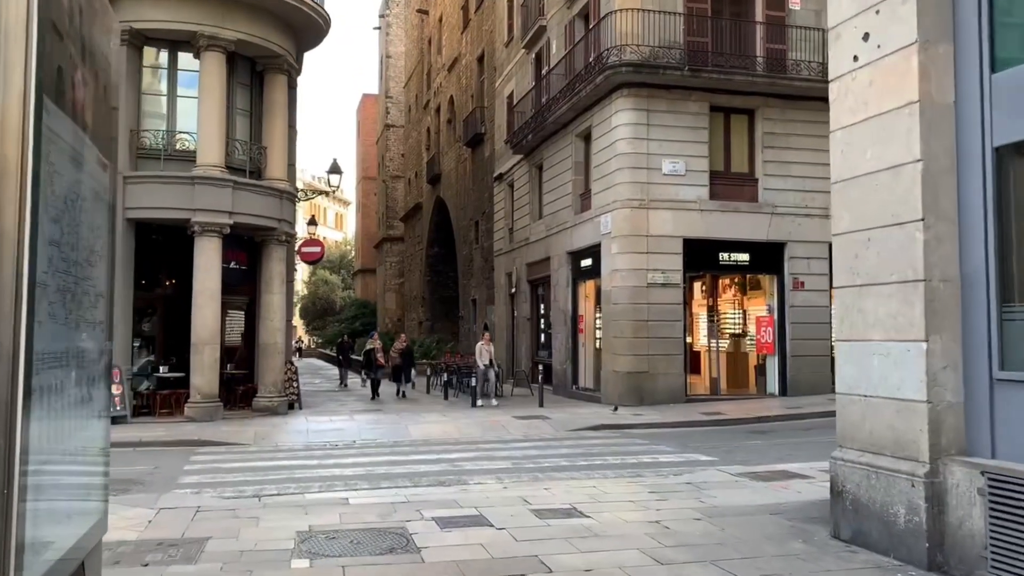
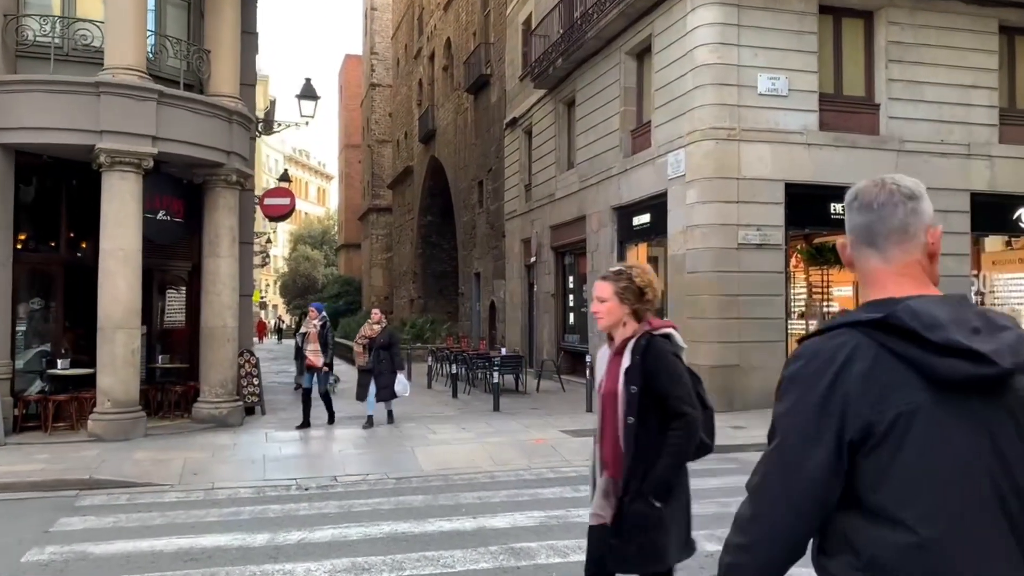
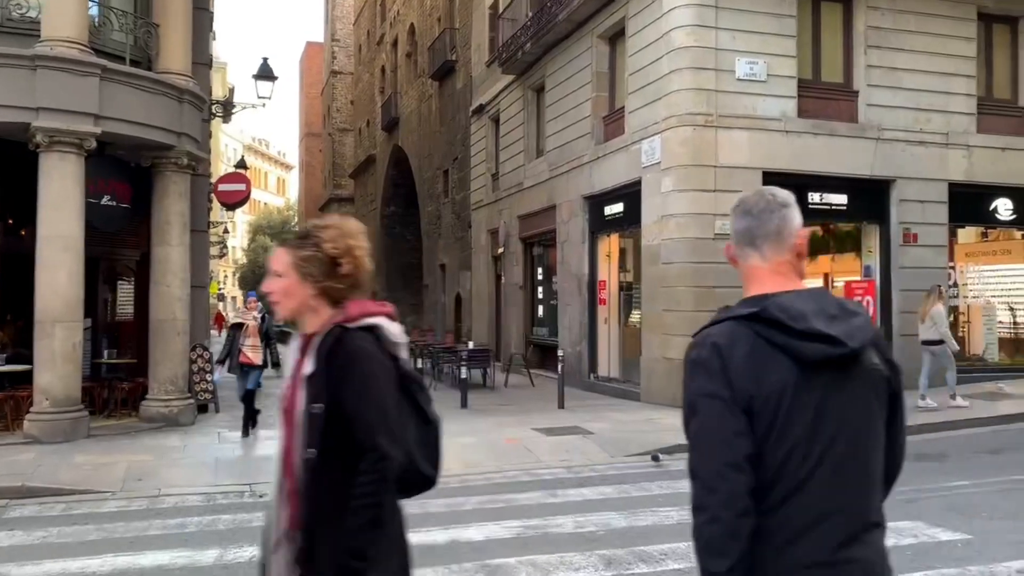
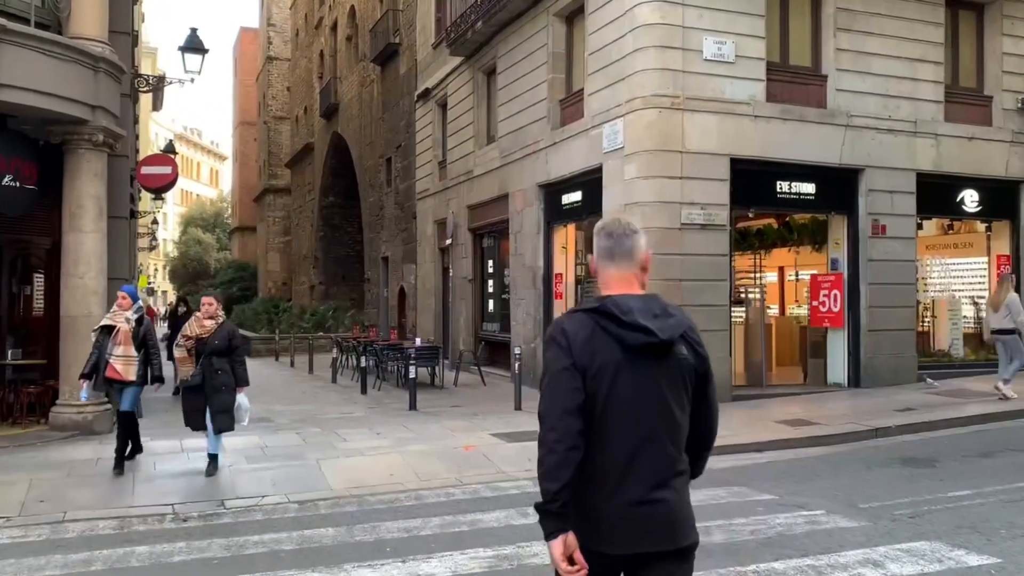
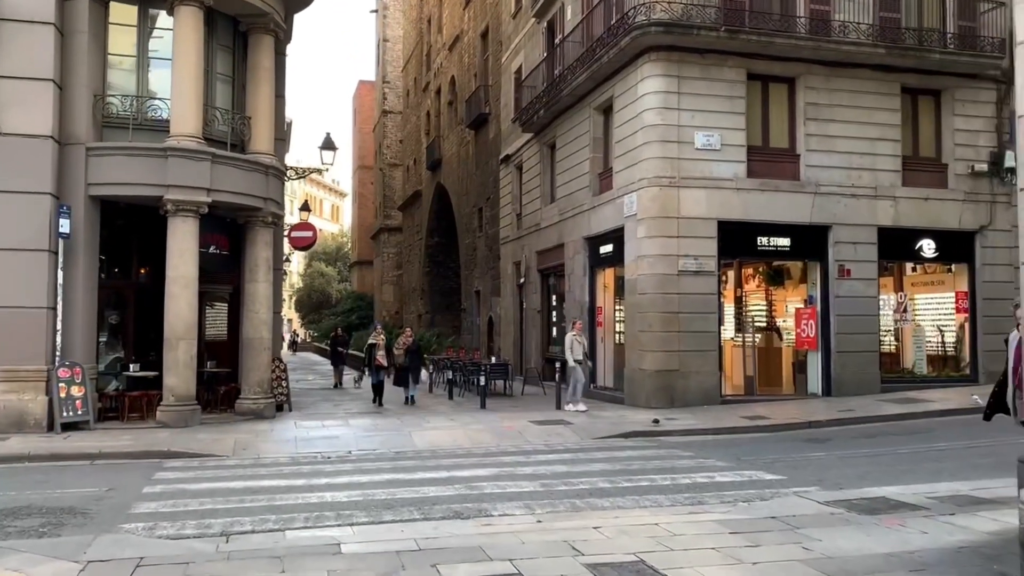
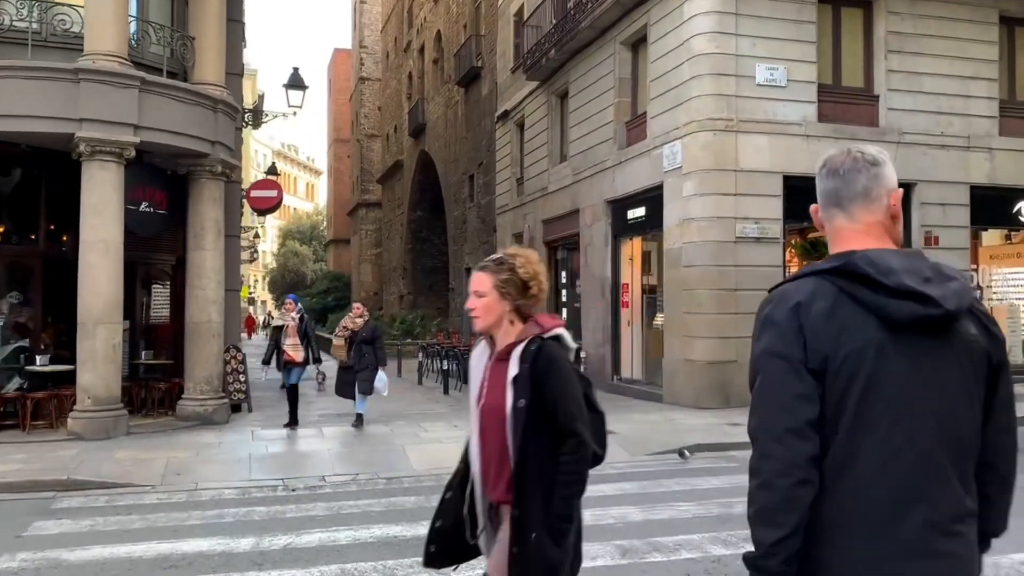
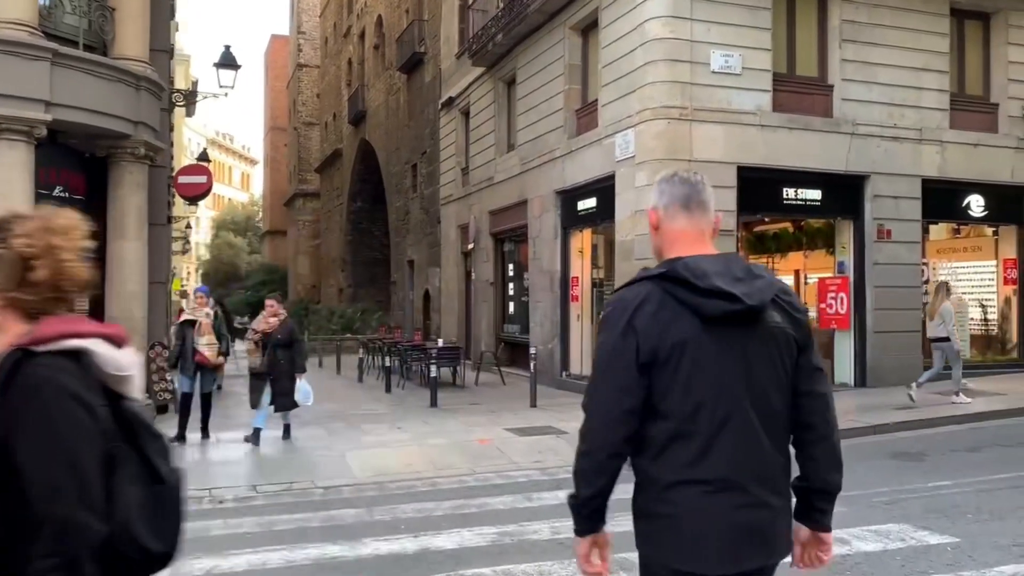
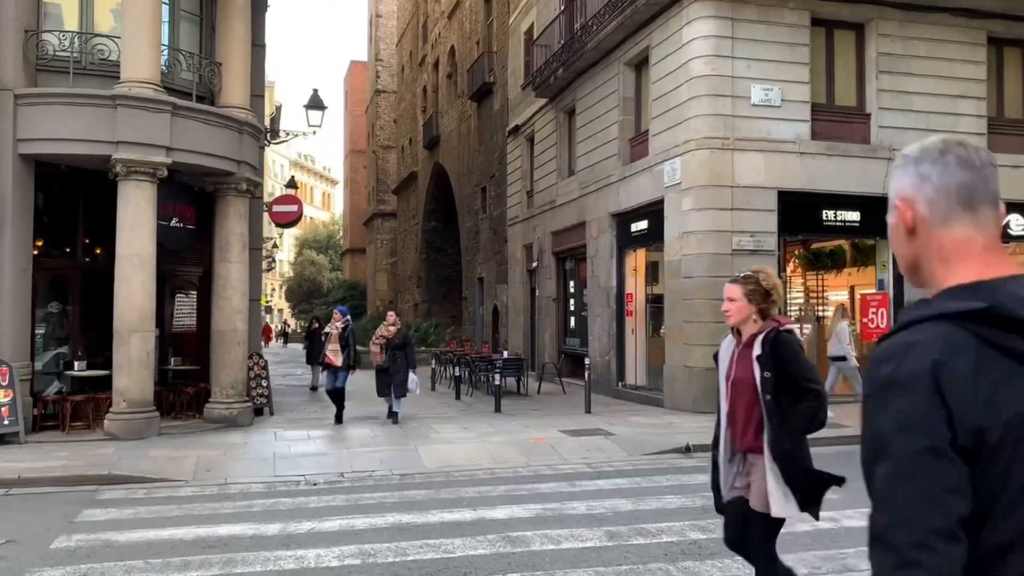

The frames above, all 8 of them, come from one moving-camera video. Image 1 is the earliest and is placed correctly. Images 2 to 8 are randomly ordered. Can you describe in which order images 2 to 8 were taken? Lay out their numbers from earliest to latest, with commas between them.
5, 8, 2, 6, 3, 7, 4
